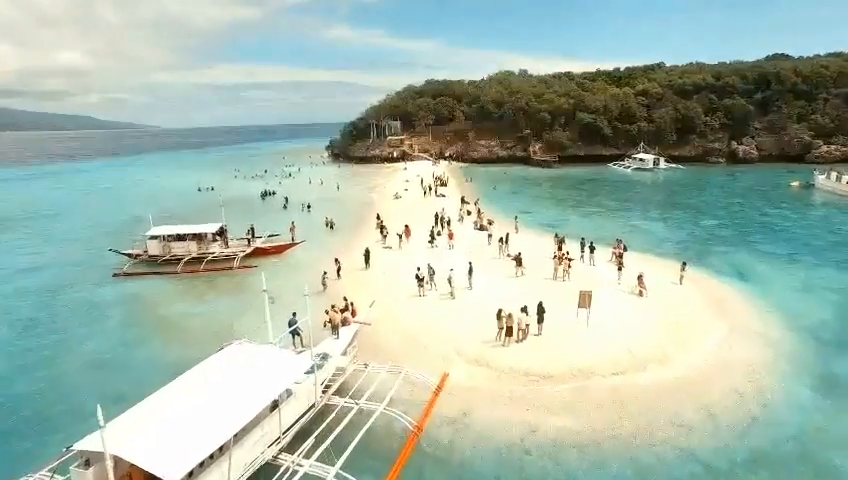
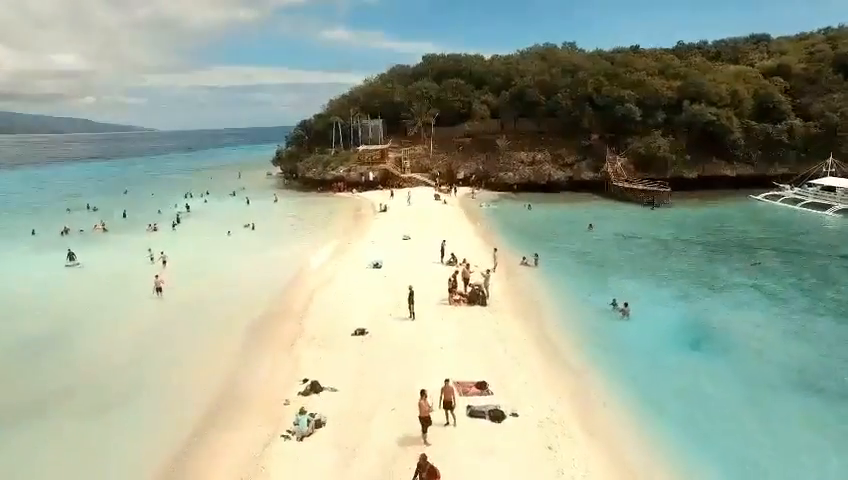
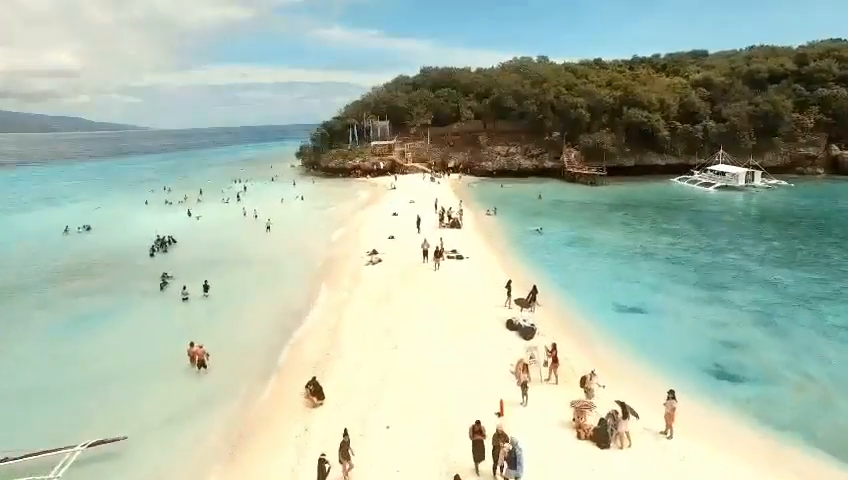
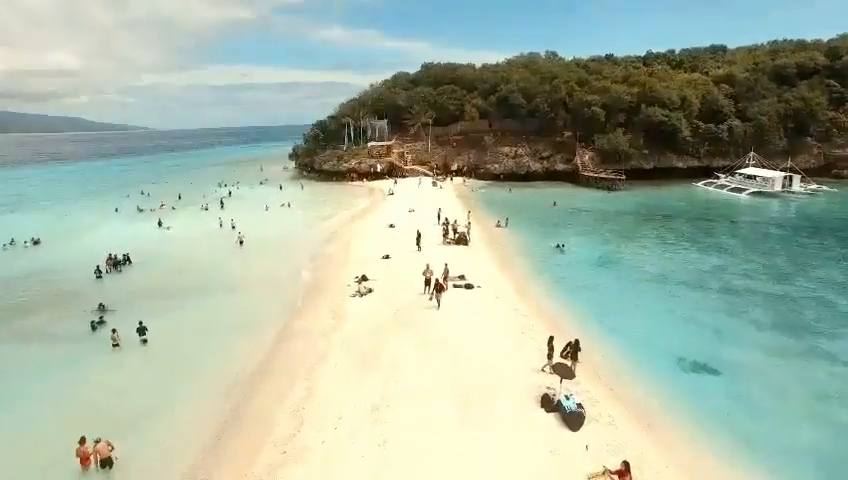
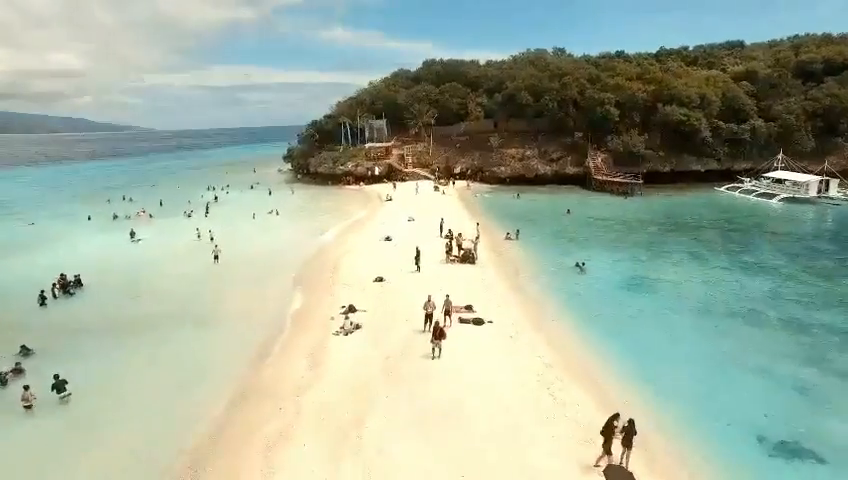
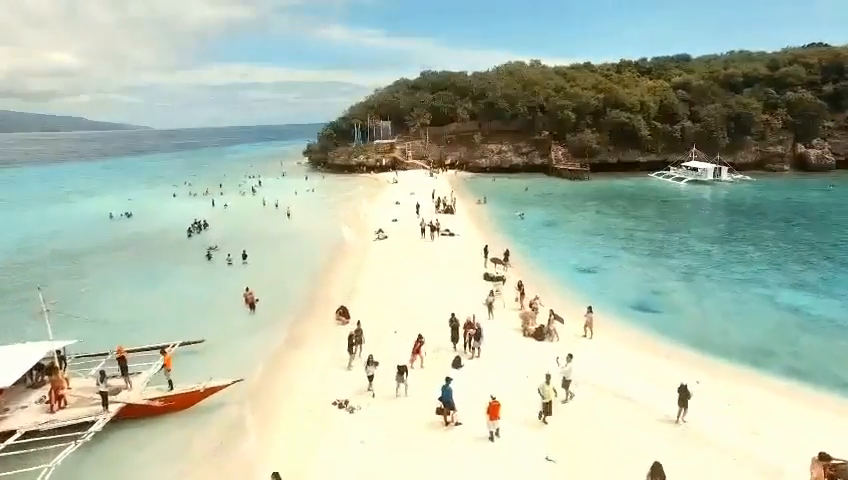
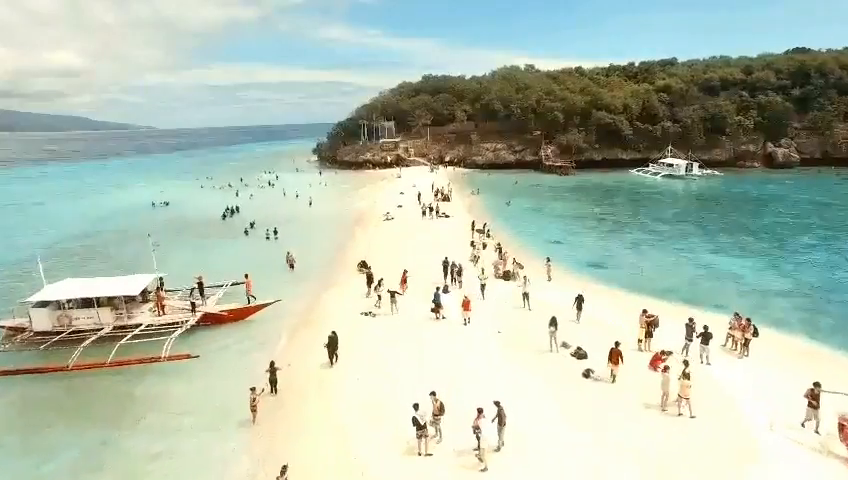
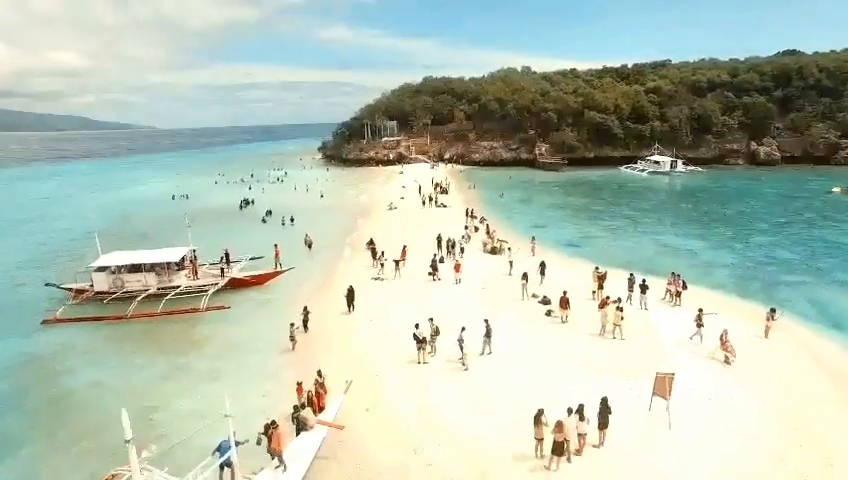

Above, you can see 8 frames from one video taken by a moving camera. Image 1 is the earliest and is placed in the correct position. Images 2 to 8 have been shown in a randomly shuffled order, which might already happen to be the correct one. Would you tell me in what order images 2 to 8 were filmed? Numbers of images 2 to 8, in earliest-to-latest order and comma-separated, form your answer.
8, 7, 6, 3, 4, 5, 2
